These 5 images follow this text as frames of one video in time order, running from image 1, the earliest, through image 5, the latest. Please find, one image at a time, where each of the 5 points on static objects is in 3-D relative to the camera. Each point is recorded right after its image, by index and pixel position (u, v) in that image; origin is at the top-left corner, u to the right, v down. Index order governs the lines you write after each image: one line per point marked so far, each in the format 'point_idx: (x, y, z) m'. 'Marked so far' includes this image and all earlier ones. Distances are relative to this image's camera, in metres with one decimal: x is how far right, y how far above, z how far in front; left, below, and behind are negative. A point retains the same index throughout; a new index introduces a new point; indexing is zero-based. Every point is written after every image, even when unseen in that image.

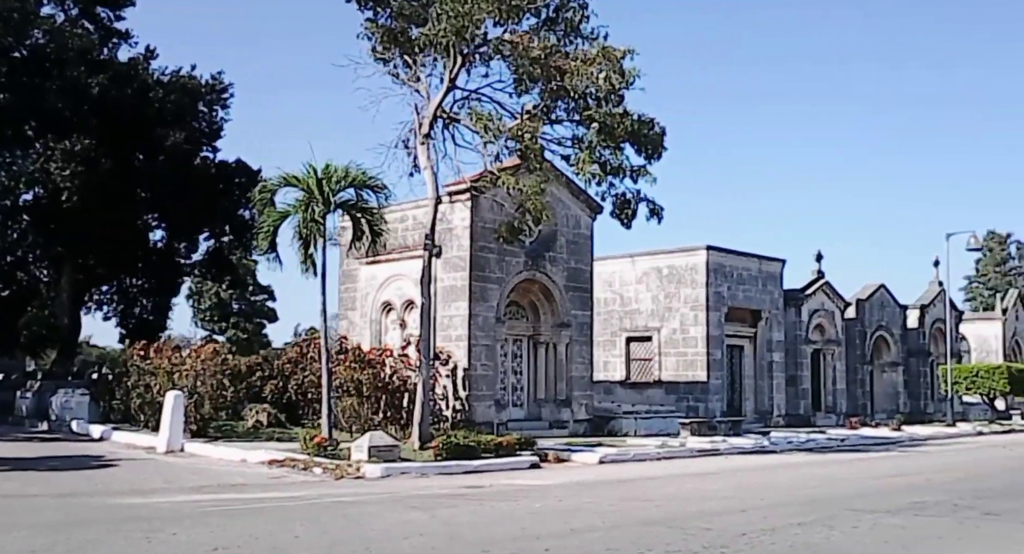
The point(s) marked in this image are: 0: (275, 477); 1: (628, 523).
0: (-3.9, -3.3, +18.5) m
1: (+1.1, -2.4, +11.0) m
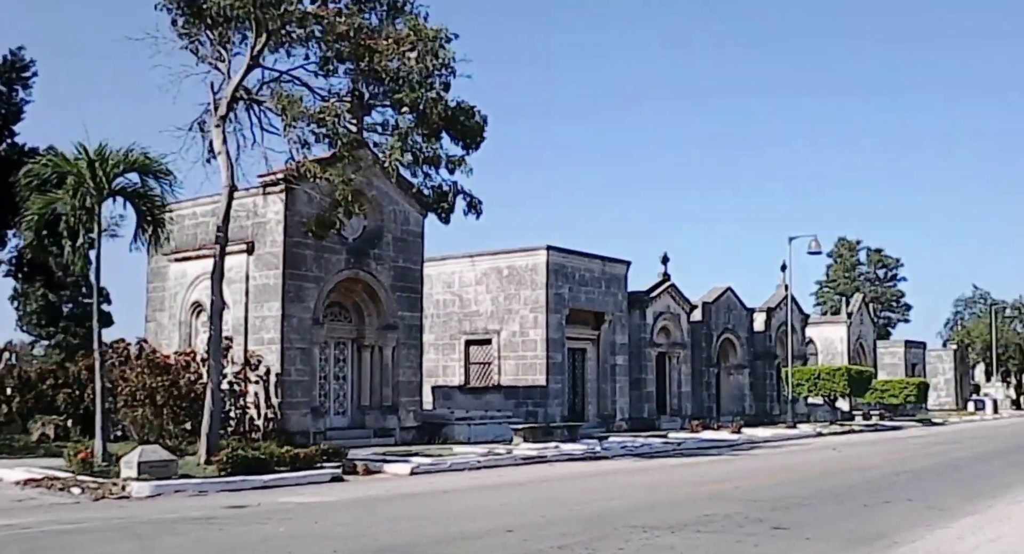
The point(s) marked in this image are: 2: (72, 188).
0: (-7.1, -3.2, +16.2) m
1: (-1.3, -2.3, +9.4) m
2: (-7.5, +1.5, +19.1) m
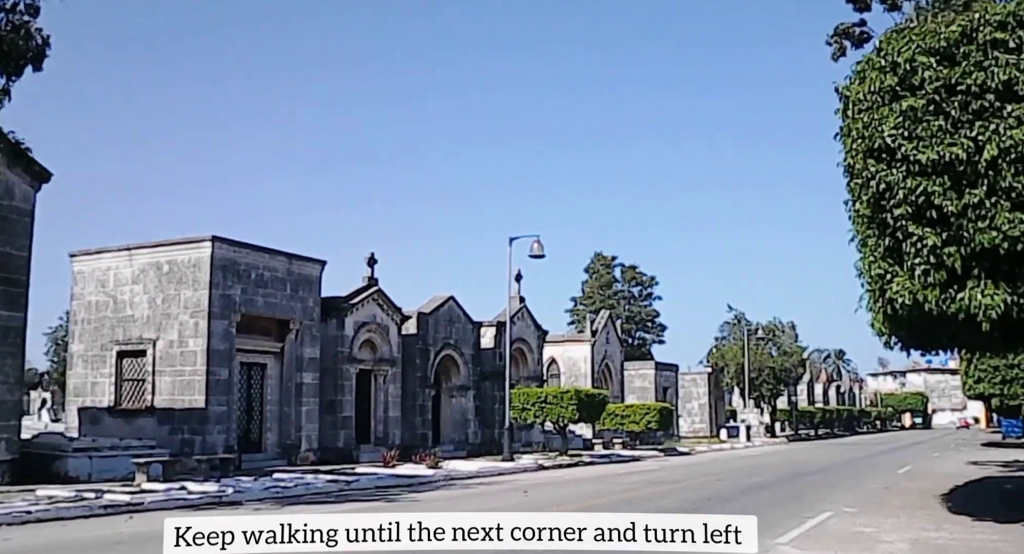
0: (-12.3, -2.7, +9.1) m
1: (-5.3, -1.8, +3.4) m
2: (-13.1, +2.0, +12.0) m
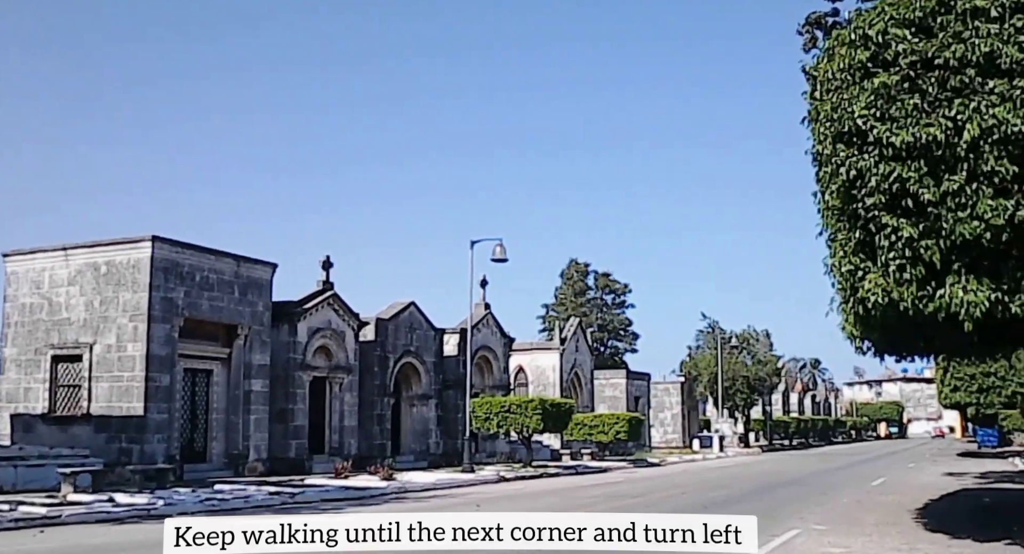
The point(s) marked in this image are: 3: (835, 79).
0: (-12.9, -2.5, +7.6) m
1: (-5.9, -1.6, +2.0) m
2: (-13.8, +2.1, +10.5) m
3: (+3.7, +2.3, +12.8) m
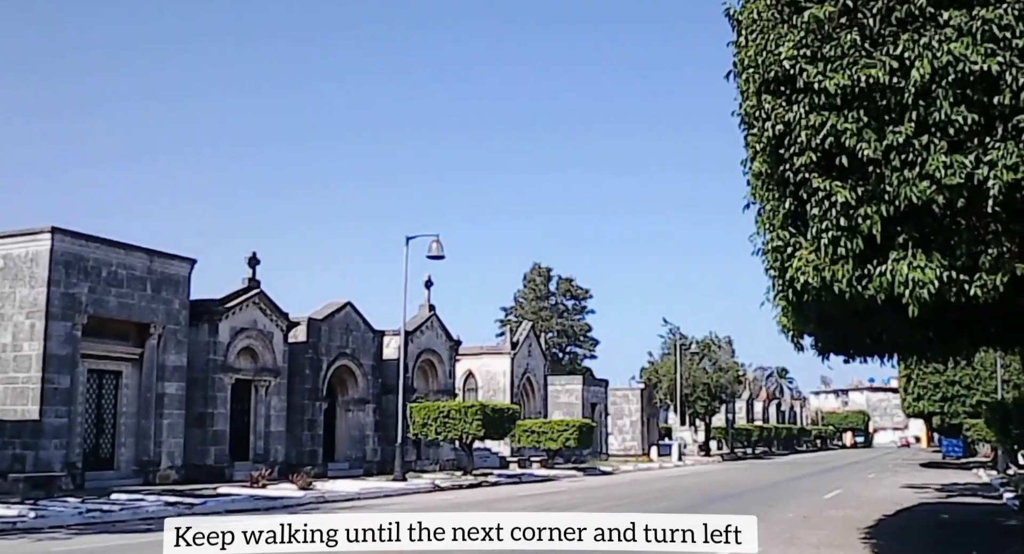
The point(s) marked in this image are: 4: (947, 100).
0: (-14.1, -2.2, +5.6) m
1: (-6.9, -1.3, +0.1) m
2: (-14.9, +2.4, +8.5) m
3: (+2.5, +2.4, +11.1) m
4: (+3.6, +1.4, +9.6) m
